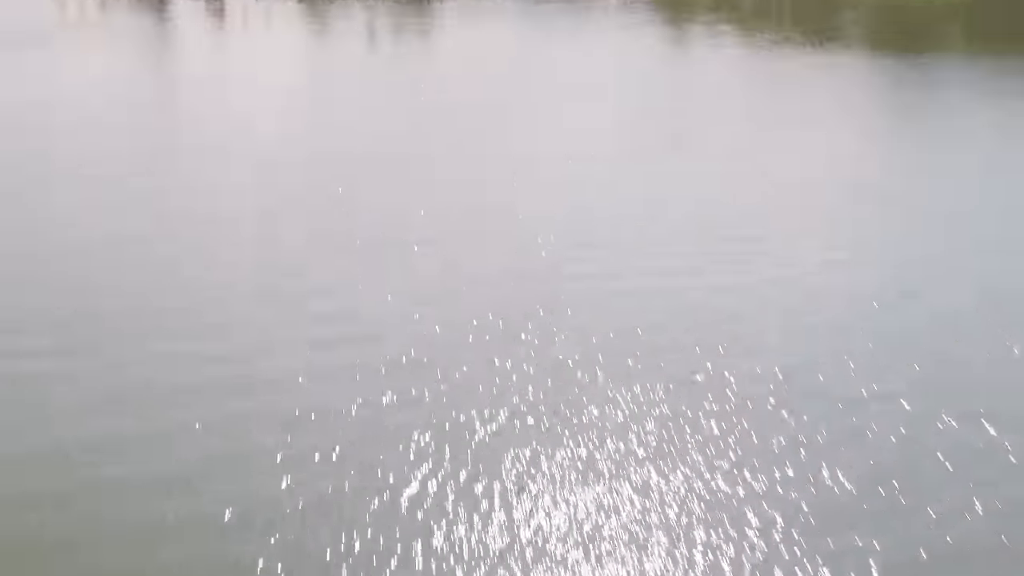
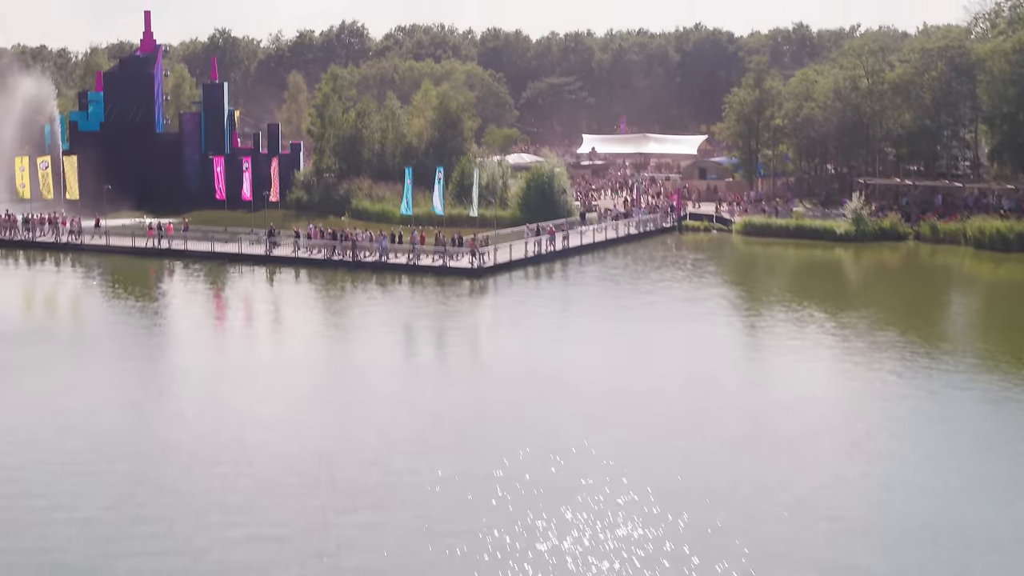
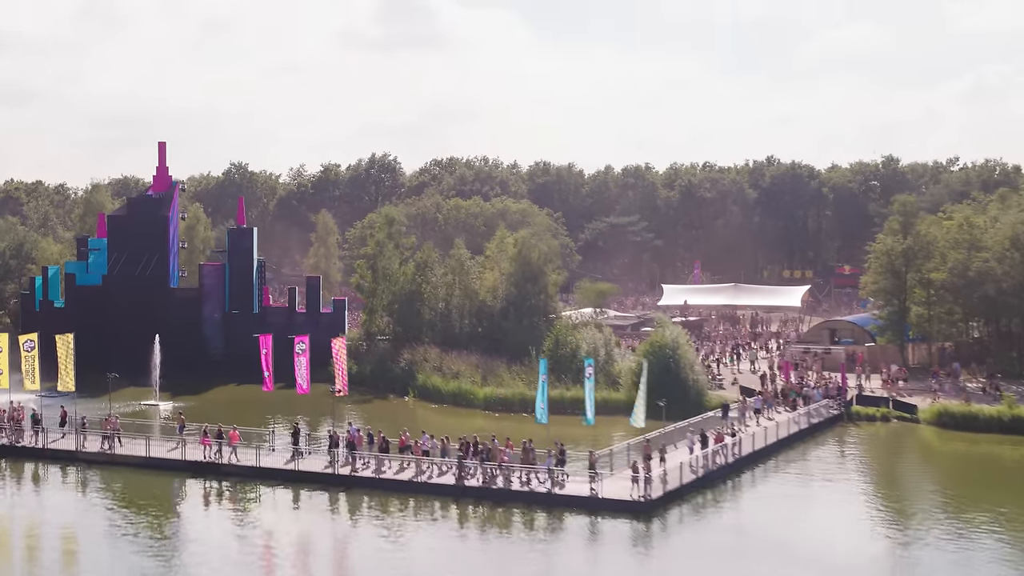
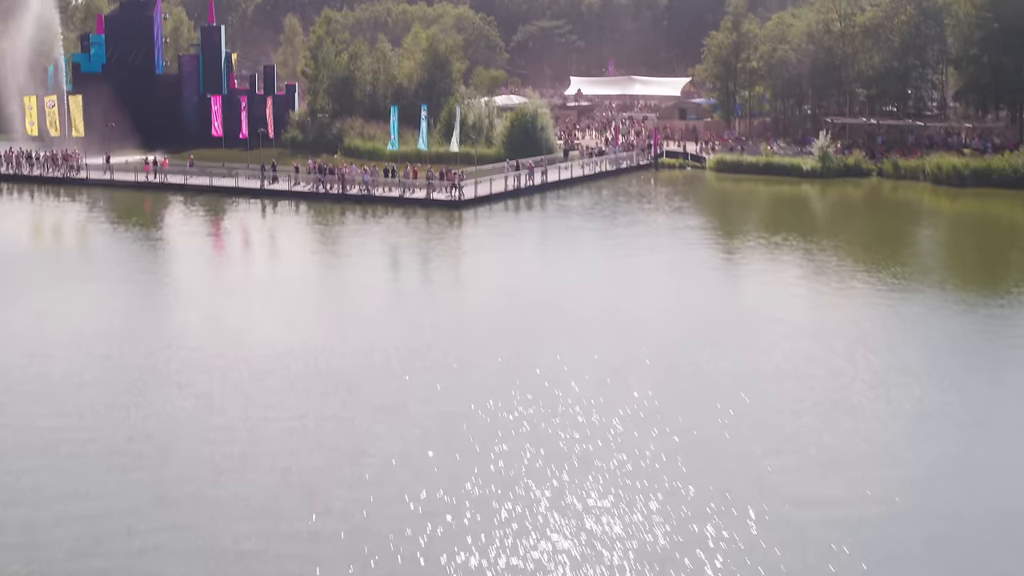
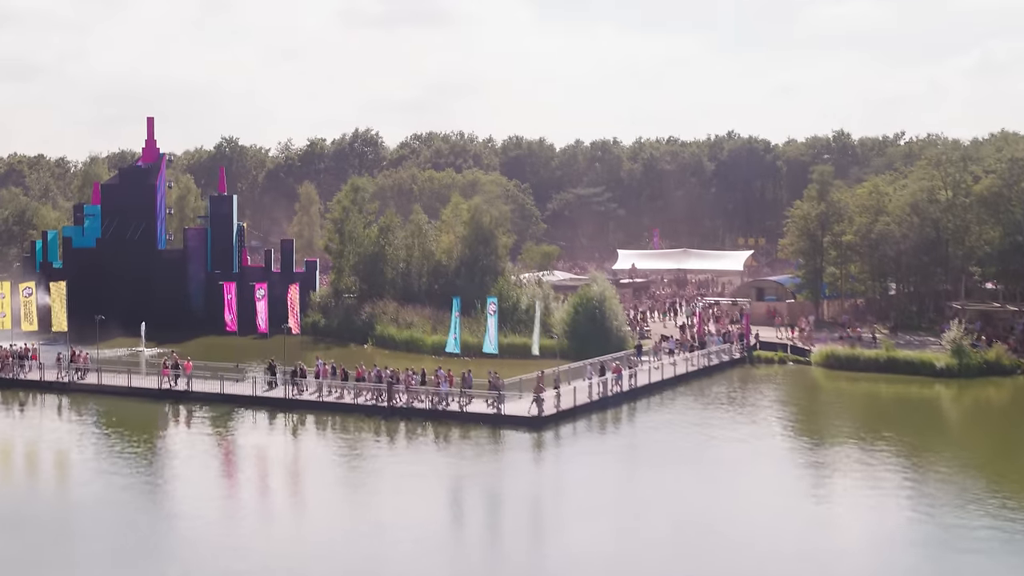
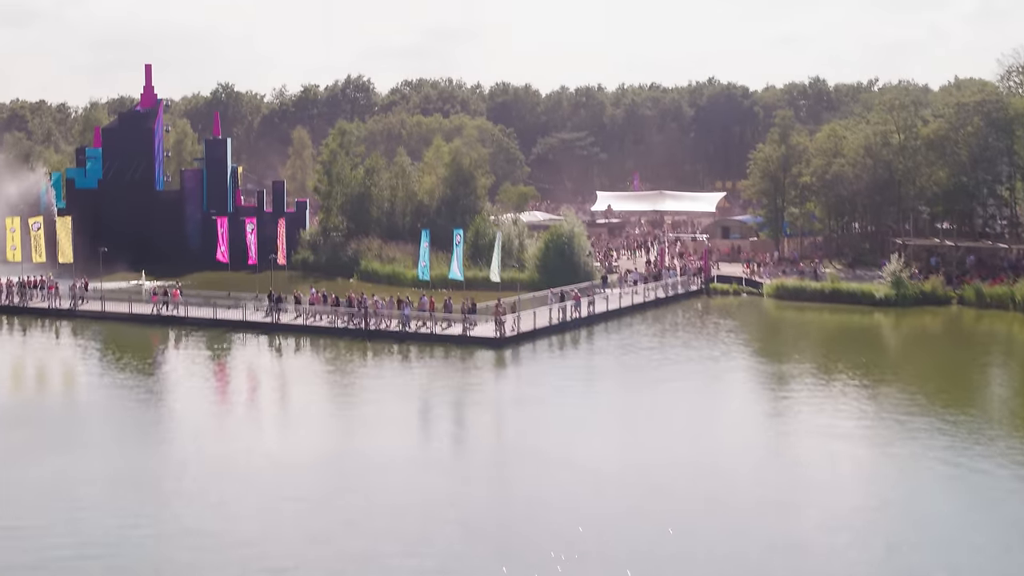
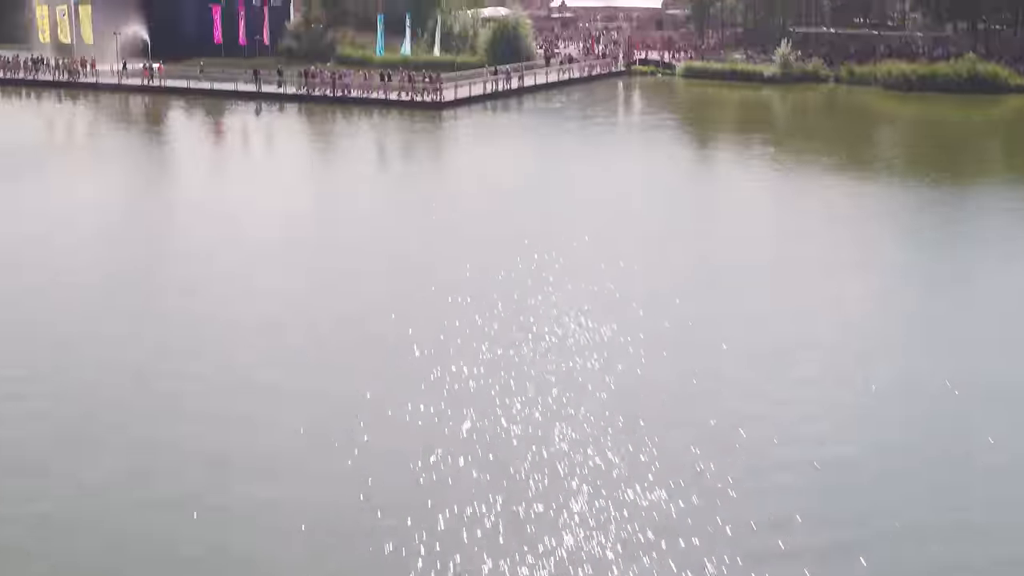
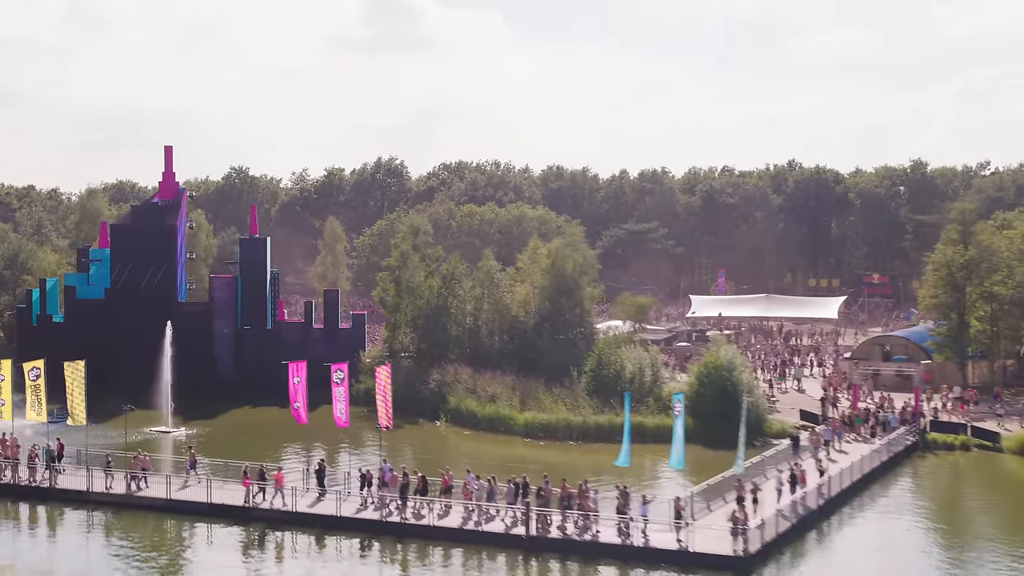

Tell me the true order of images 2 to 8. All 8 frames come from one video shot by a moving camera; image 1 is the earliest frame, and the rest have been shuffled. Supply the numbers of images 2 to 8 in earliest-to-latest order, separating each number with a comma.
7, 4, 2, 6, 5, 3, 8
